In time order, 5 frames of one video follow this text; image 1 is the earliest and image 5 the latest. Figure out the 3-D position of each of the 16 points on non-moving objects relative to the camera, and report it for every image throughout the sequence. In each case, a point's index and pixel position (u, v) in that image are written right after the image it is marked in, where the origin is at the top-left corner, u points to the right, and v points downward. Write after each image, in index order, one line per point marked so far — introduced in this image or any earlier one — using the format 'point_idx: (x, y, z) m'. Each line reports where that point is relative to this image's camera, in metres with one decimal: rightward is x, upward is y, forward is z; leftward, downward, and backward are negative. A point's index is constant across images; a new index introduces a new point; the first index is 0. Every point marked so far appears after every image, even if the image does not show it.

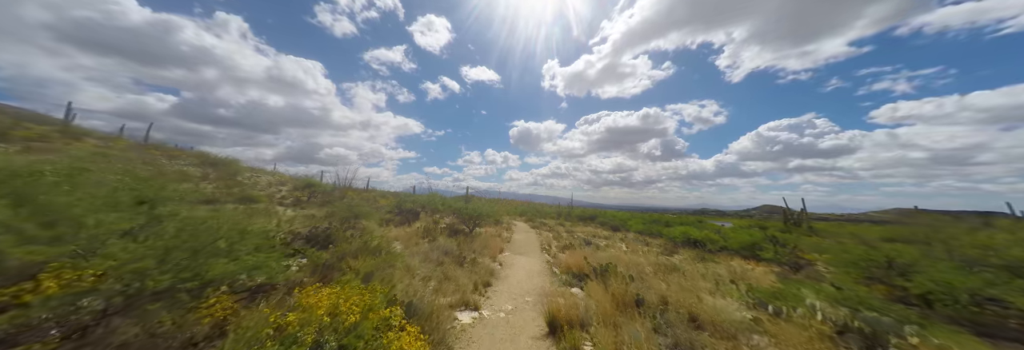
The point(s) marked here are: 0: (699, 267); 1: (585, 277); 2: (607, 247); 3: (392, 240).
0: (+9.7, -4.8, +10.9) m
1: (+2.5, -3.4, +7.1) m
2: (+6.7, -5.1, +15.0) m
3: (-5.7, -3.2, +10.0) m
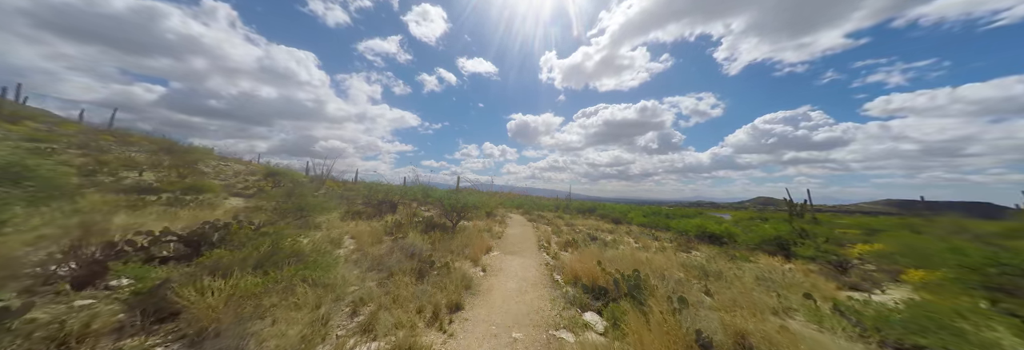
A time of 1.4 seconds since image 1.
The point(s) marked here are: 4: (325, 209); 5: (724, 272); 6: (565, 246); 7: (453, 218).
0: (+9.2, -3.9, +8.7) m
1: (+2.1, -2.7, +4.8) m
2: (+6.2, -4.1, +12.9) m
3: (-6.1, -2.4, +7.7) m
4: (-9.5, -1.7, +10.9) m
5: (+7.9, -3.6, +7.9) m
6: (+2.7, -3.7, +10.9) m
7: (-3.5, -2.5, +12.4) m
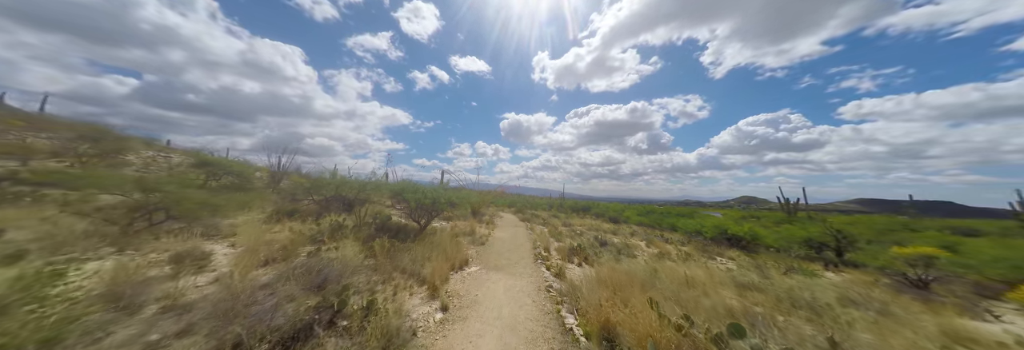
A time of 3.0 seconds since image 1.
0: (+8.8, -3.4, +6.3) m
1: (+1.8, -2.2, +2.1) m
2: (+5.6, -3.6, +10.3) m
3: (-6.5, -1.8, +4.7) m
4: (-10.0, -1.2, +7.8) m
5: (+7.5, -3.1, +5.4) m
6: (+2.2, -3.1, +8.2) m
7: (-4.0, -2.0, +9.5) m
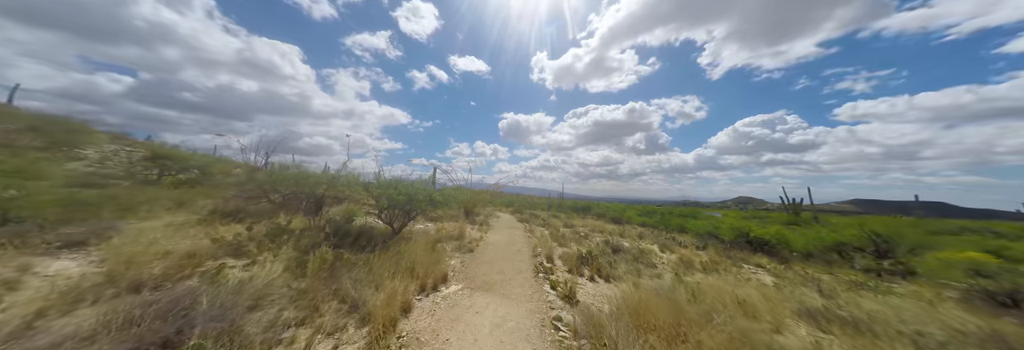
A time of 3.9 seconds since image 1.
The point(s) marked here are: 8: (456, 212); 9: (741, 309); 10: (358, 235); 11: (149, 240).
0: (+8.7, -3.1, +4.7) m
1: (+1.7, -1.9, +0.5) m
2: (+5.5, -3.3, +8.7) m
3: (-6.6, -1.5, +3.0) m
4: (-10.1, -0.8, +6.1) m
5: (+7.4, -2.9, +3.8) m
6: (+2.0, -2.8, +6.6) m
7: (-4.2, -1.7, +7.8) m
8: (-4.5, -2.9, +16.7) m
9: (+4.5, -2.6, +4.2) m
10: (-4.3, -1.7, +6.1) m
11: (-8.5, -1.4, +5.0) m
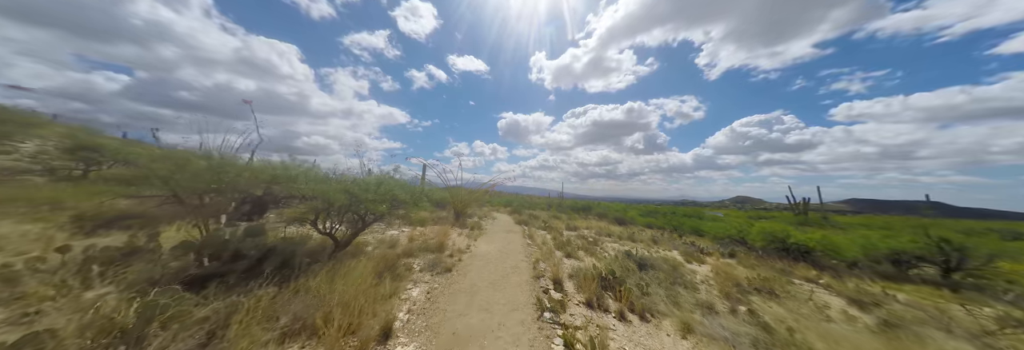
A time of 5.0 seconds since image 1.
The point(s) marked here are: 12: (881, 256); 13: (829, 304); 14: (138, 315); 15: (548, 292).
0: (+8.5, -2.9, +2.7) m
1: (+1.5, -1.7, -1.5) m
2: (+5.3, -3.1, +6.7) m
3: (-6.8, -1.3, +0.9) m
4: (-10.3, -0.6, +4.0) m
5: (+7.2, -2.6, +1.9) m
6: (+1.9, -2.6, +4.6) m
7: (-4.4, -1.4, +5.8) m
8: (-4.7, -2.7, +14.7) m
9: (+4.3, -2.4, +2.2) m
10: (-4.5, -1.4, +4.0) m
11: (-8.6, -1.2, +2.9) m
12: (+18.1, -3.8, +10.2) m
13: (+8.7, -3.4, +5.9) m
14: (-3.9, -1.5, +2.3) m
15: (+0.8, -2.6, +4.7) m
